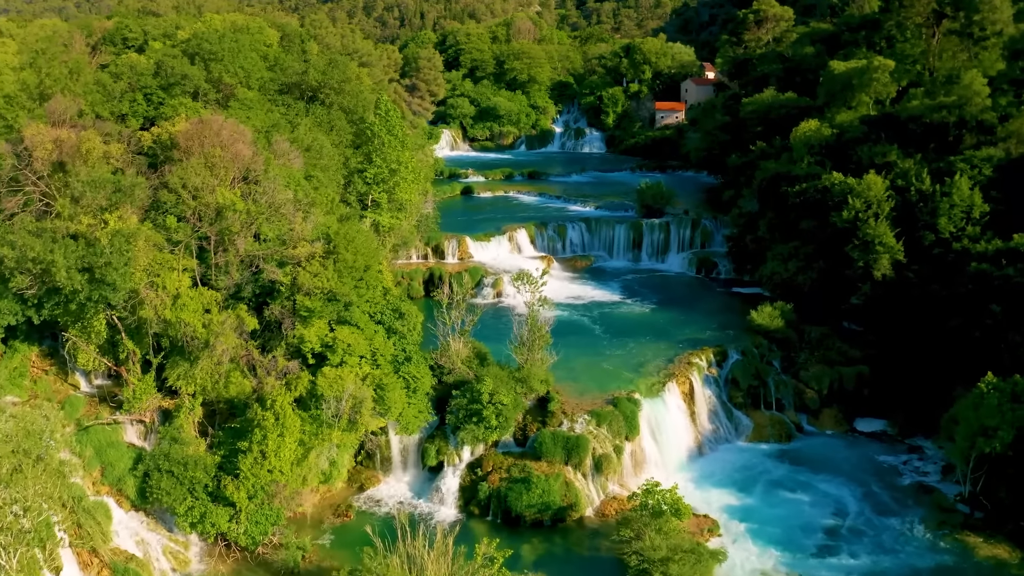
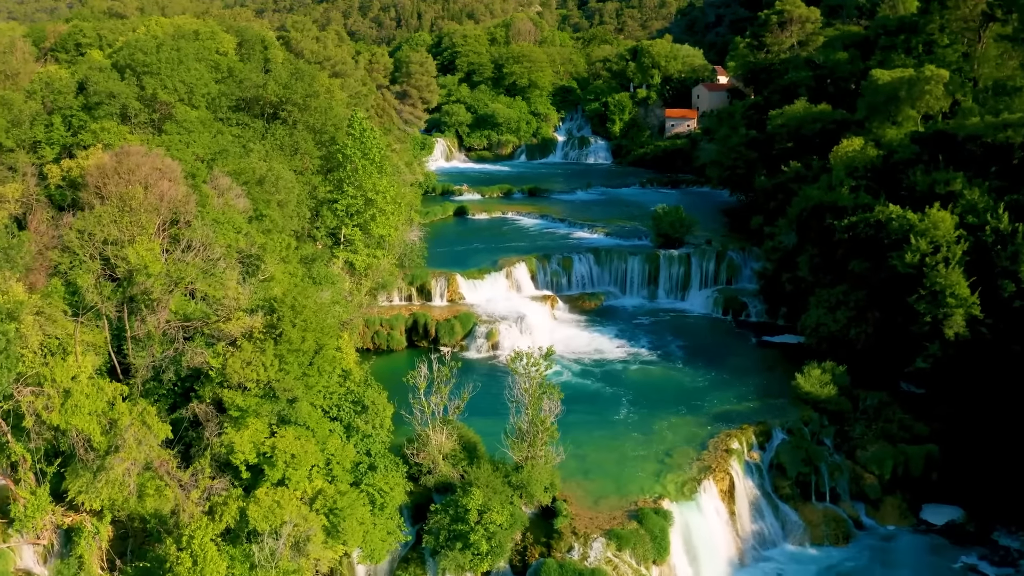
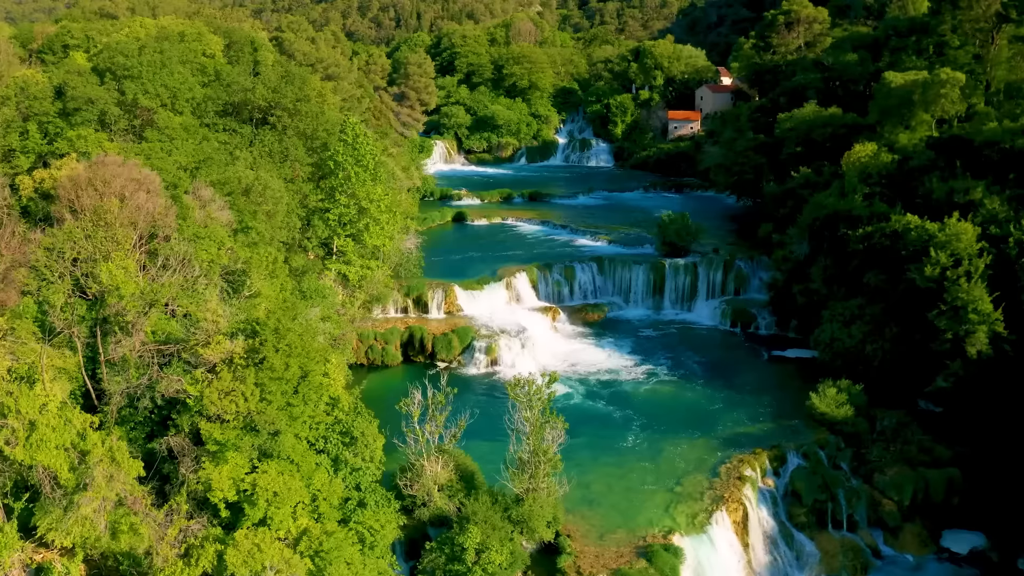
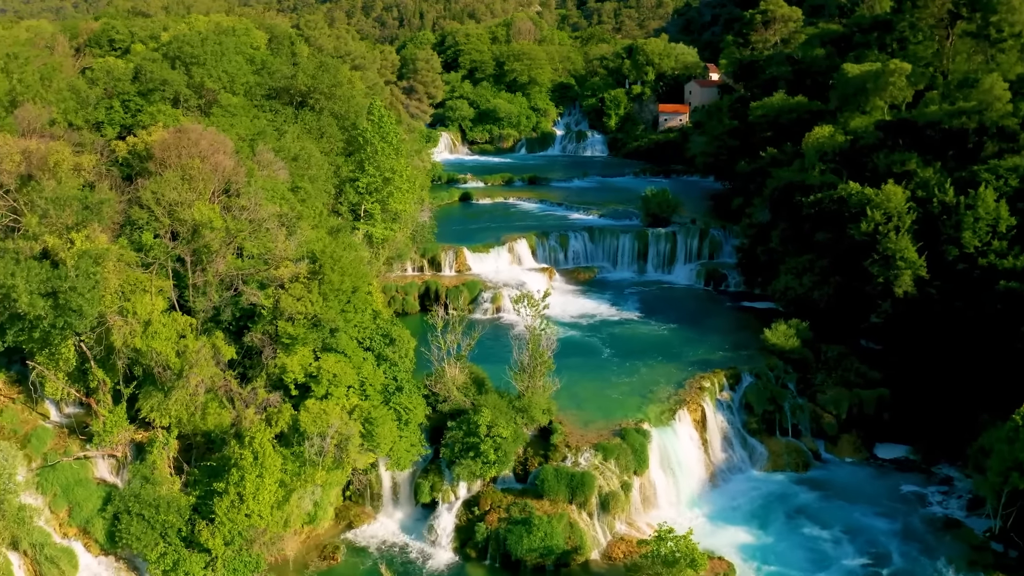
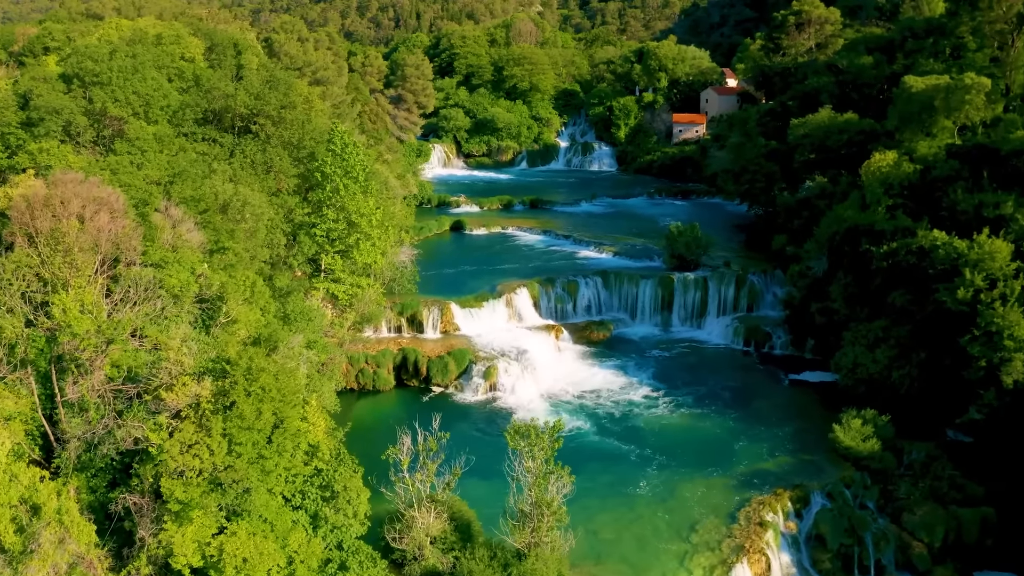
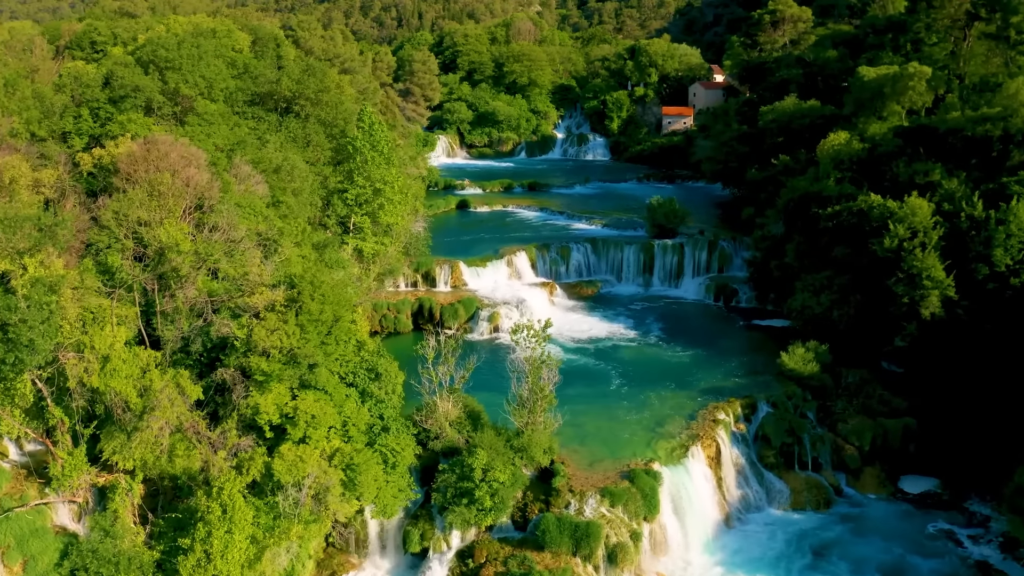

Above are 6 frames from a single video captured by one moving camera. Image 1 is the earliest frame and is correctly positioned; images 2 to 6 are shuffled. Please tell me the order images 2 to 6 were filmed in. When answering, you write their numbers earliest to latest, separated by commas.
4, 6, 2, 3, 5
